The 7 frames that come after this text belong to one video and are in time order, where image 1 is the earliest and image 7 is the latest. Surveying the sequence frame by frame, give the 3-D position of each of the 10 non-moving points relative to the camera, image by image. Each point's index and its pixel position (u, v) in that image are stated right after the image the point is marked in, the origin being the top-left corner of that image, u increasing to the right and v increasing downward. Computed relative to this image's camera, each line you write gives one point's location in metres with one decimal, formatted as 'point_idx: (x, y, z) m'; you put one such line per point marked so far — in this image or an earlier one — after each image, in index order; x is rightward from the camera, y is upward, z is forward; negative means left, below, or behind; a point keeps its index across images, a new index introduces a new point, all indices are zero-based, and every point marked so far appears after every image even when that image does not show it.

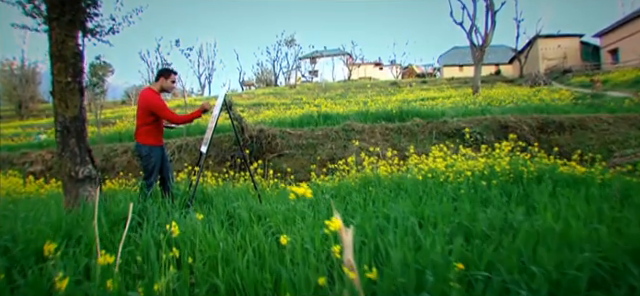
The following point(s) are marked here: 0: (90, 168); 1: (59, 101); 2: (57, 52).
0: (-1.9, -0.2, +2.9) m
1: (-2.0, +0.4, +2.8) m
2: (-2.0, +0.7, +2.7) m
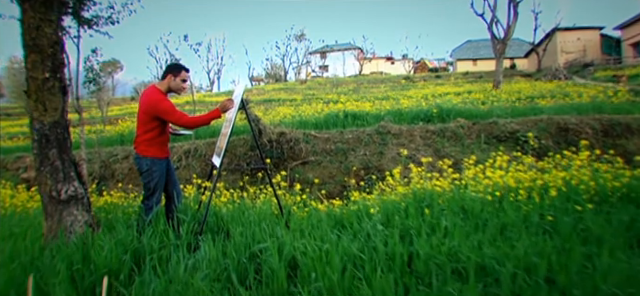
0: (-1.6, -0.2, +2.3) m
1: (-1.7, +0.3, +2.1) m
2: (-1.7, +0.6, +2.1) m
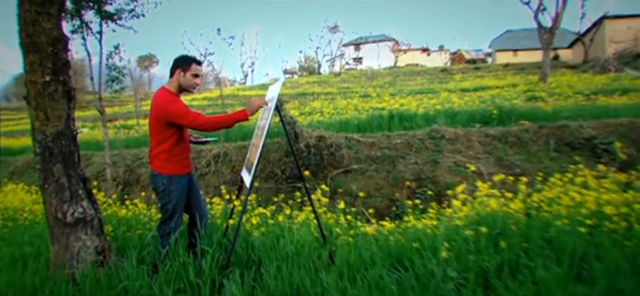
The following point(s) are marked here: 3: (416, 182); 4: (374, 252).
0: (-1.3, -0.3, +2.0) m
1: (-1.4, +0.2, +1.8) m
2: (-1.5, +0.5, +1.7) m
3: (+1.0, -0.4, +3.7) m
4: (+0.3, -0.6, +2.1) m
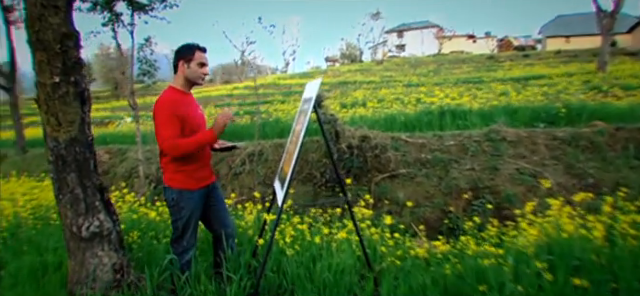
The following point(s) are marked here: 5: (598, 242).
0: (-1.1, -0.4, +1.8) m
1: (-1.2, +0.2, +1.6) m
2: (-1.3, +0.5, +1.5) m
3: (+1.4, -0.4, +3.3) m
4: (+0.5, -0.7, +1.7) m
5: (+1.7, -0.6, +2.2) m
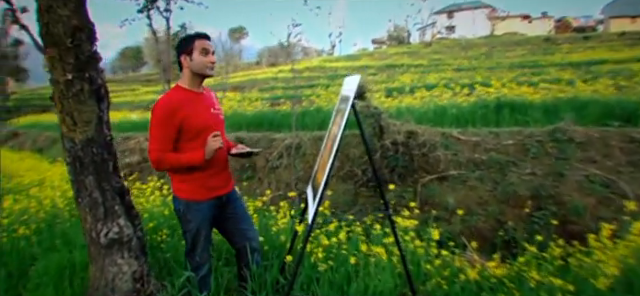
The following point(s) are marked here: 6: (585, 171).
0: (-0.9, -0.4, +1.7) m
1: (-1.1, +0.1, +1.5) m
2: (-1.1, +0.5, +1.4) m
3: (+1.7, -0.4, +2.9) m
4: (+0.7, -0.7, +1.4) m
5: (+1.9, -0.7, +1.7) m
6: (+2.1, -0.2, +2.8) m
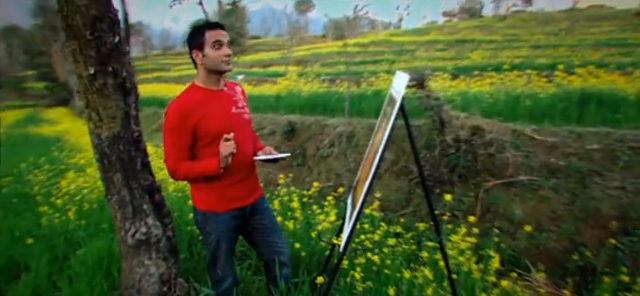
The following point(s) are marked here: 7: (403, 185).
0: (-0.8, -0.4, +1.6) m
1: (-0.9, +0.2, +1.4) m
2: (-0.9, +0.5, +1.3) m
3: (+2.0, -0.5, +2.4) m
4: (+0.7, -0.8, +1.2) m
5: (+2.0, -0.8, +1.2) m
6: (+2.4, -0.3, +2.2) m
7: (+0.6, -0.3, +3.0) m
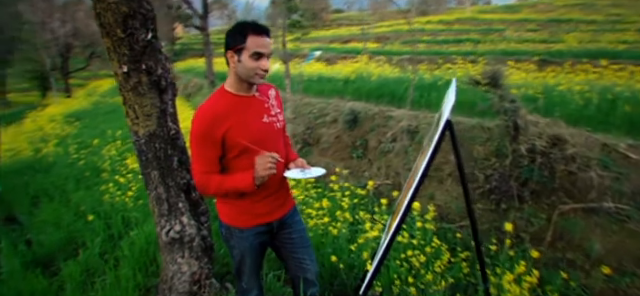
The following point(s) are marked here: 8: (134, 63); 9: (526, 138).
0: (-0.6, -0.4, +1.6) m
1: (-0.8, +0.1, +1.5) m
2: (-0.8, +0.5, +1.3) m
3: (+2.2, -0.8, +1.9) m
4: (+0.7, -1.0, +1.0) m
5: (+2.0, -1.1, +0.8) m
6: (+2.6, -0.6, +1.7) m
7: (+1.0, -0.4, +2.7) m
8: (-0.7, +0.3, +1.3) m
9: (+1.5, 0.0, +2.6) m
